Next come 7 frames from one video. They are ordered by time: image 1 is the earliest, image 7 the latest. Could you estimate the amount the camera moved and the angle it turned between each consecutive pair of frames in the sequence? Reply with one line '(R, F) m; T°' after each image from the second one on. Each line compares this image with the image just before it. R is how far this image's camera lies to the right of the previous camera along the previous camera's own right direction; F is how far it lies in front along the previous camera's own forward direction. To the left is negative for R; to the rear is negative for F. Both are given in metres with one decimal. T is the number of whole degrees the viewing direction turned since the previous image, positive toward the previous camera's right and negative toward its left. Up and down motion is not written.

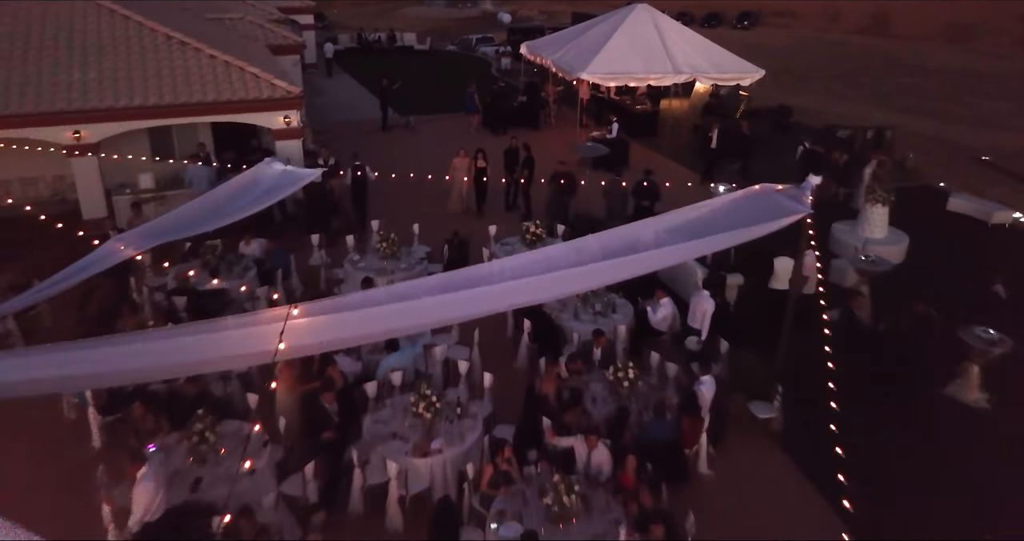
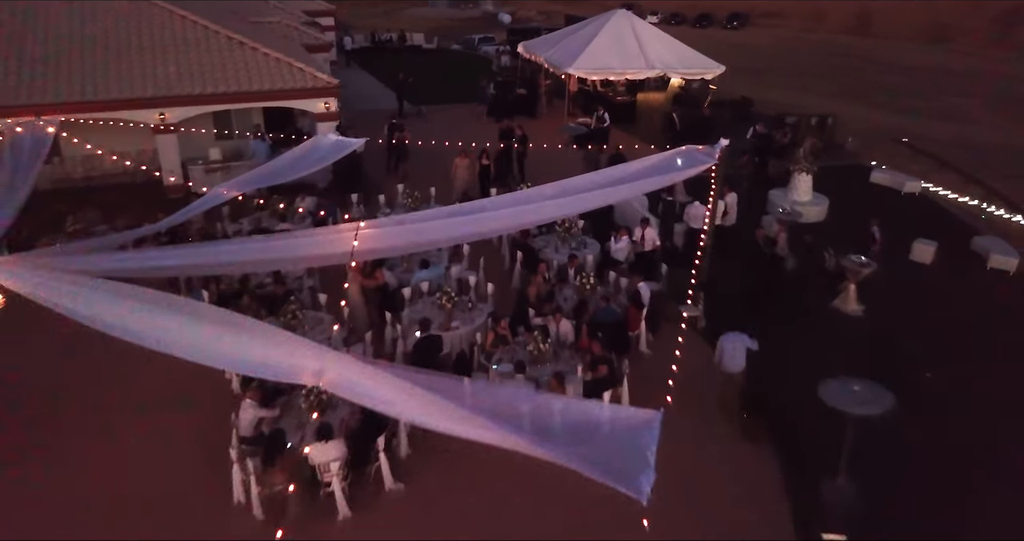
(0.0, -2.1) m; 0°
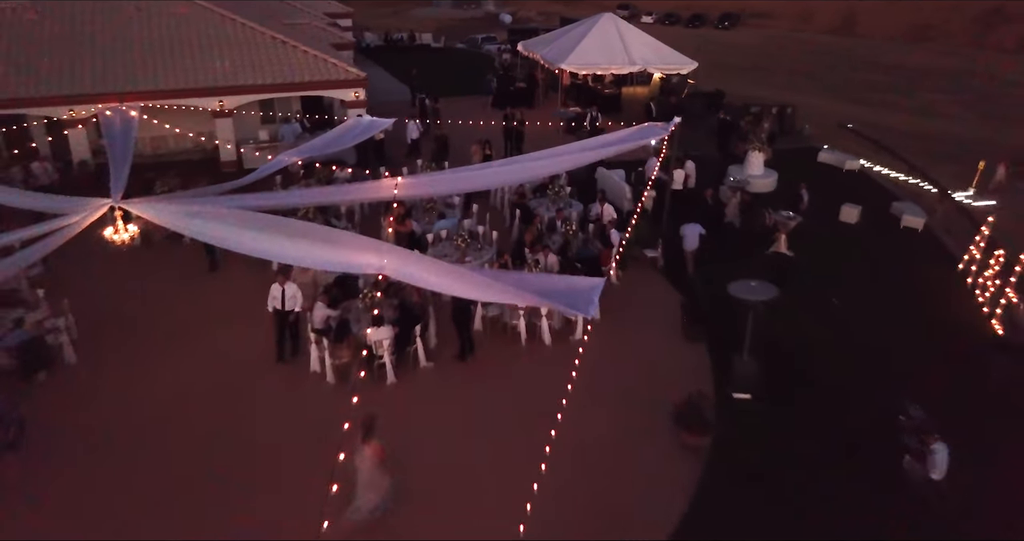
(0.0, -2.0) m; 0°
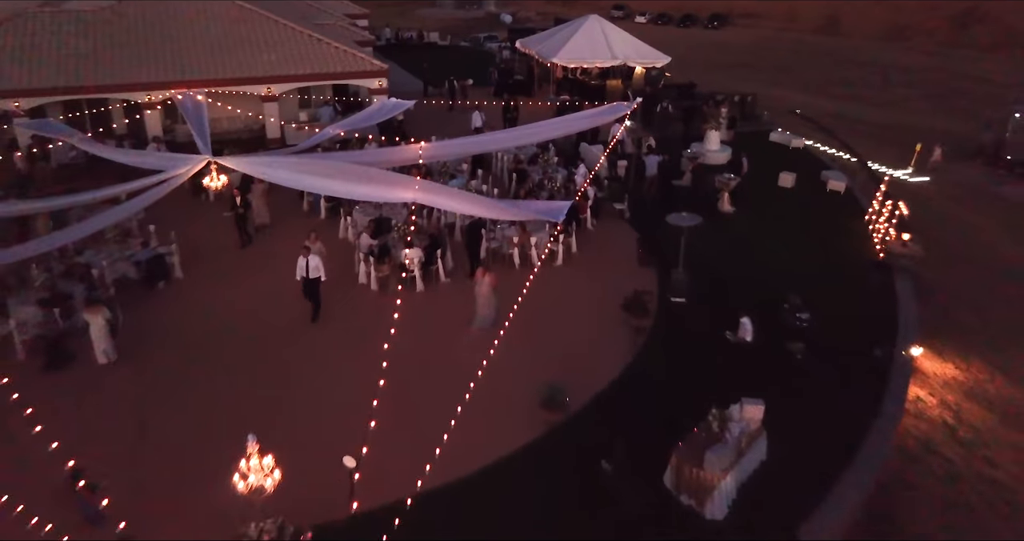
(0.0, -2.5) m; 0°
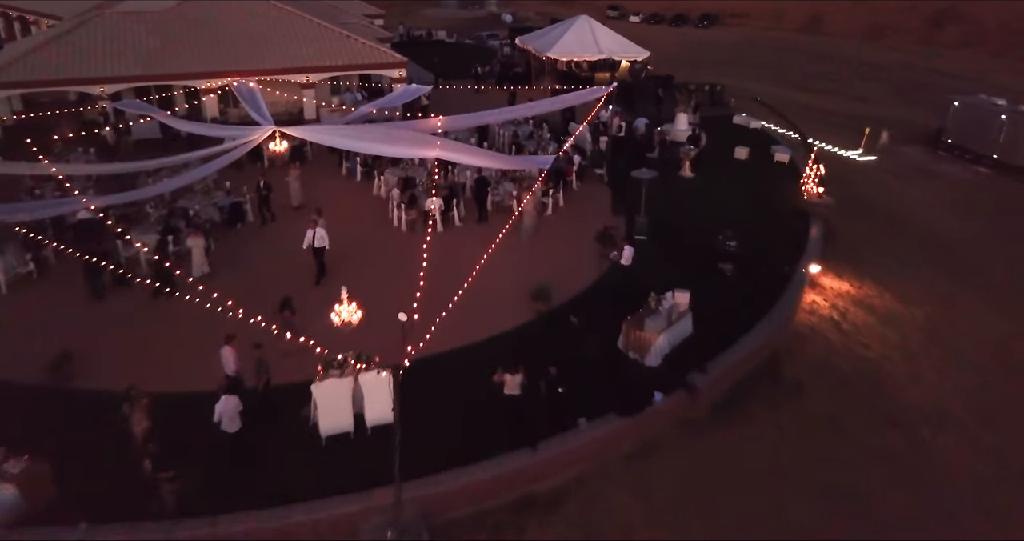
(0.0, -2.8) m; 0°
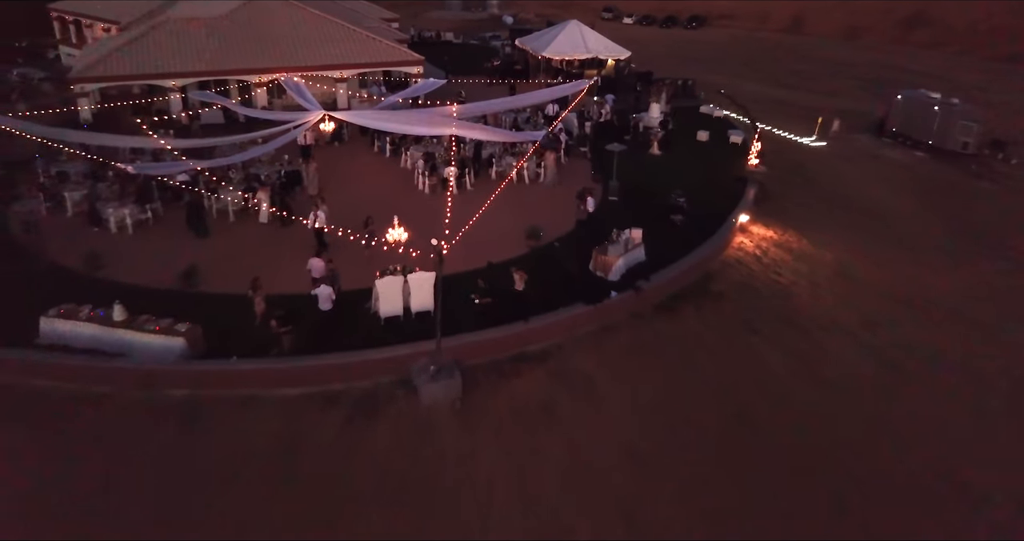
(0.0, -3.4) m; 0°
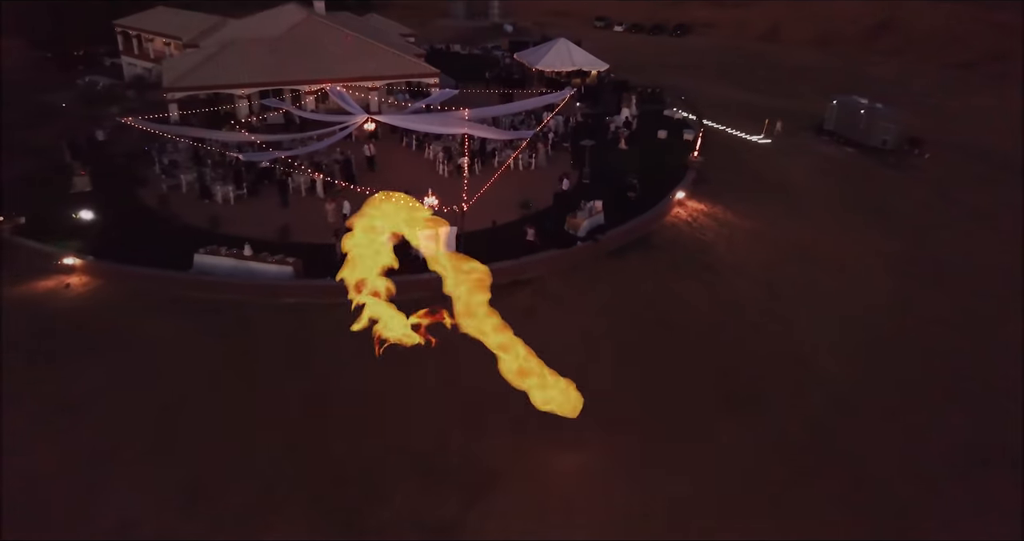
(0.0, -5.1) m; 0°
